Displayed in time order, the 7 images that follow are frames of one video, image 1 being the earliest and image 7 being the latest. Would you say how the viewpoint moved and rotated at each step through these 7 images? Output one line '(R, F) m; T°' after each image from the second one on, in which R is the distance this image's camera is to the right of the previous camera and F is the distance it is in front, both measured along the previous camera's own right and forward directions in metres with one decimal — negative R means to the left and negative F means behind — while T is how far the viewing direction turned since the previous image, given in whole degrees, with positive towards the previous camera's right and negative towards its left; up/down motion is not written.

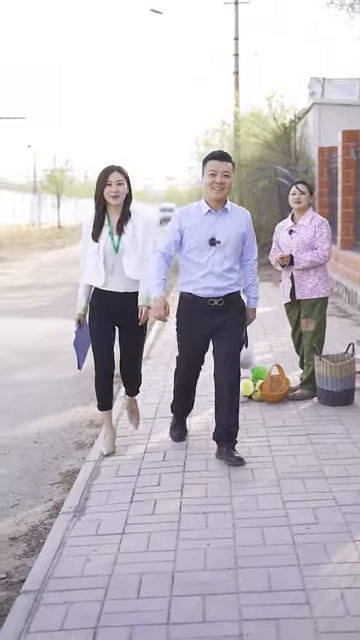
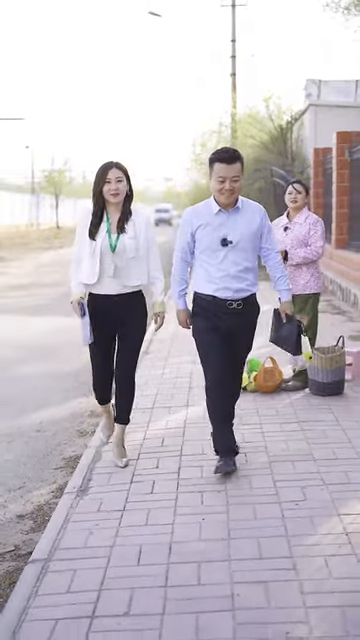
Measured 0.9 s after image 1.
(0.0, -0.3) m; 0°
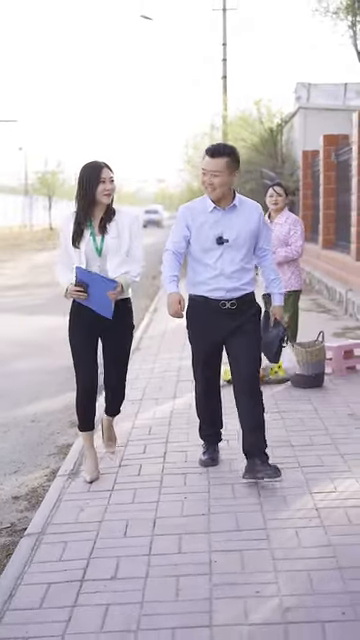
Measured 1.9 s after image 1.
(0.0, -0.3) m; 0°
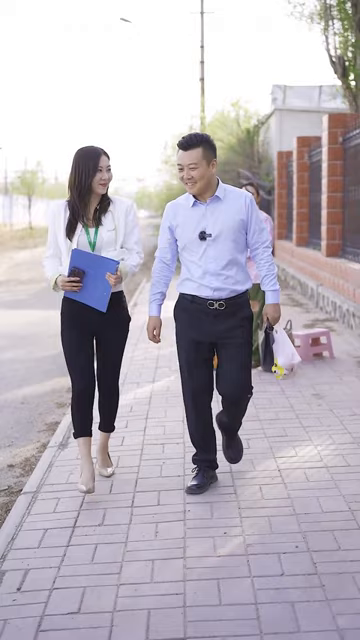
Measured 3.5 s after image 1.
(0.0, -0.6) m; +1°
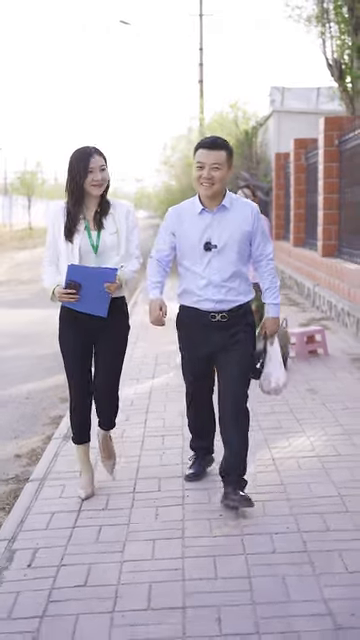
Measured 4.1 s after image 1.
(0.0, -0.3) m; 0°
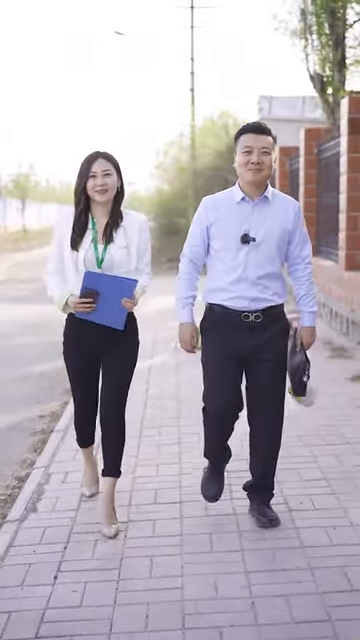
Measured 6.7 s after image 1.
(0.0, -1.3) m; +1°
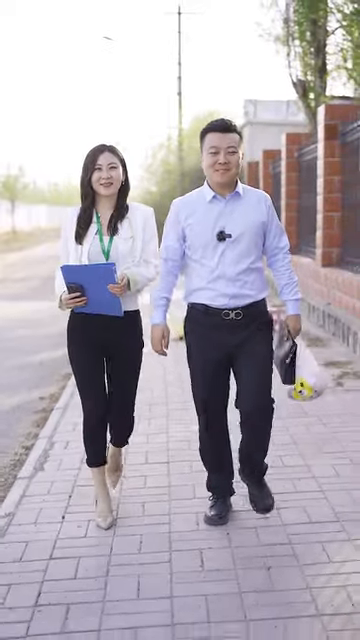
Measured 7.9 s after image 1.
(0.0, -0.7) m; +1°
